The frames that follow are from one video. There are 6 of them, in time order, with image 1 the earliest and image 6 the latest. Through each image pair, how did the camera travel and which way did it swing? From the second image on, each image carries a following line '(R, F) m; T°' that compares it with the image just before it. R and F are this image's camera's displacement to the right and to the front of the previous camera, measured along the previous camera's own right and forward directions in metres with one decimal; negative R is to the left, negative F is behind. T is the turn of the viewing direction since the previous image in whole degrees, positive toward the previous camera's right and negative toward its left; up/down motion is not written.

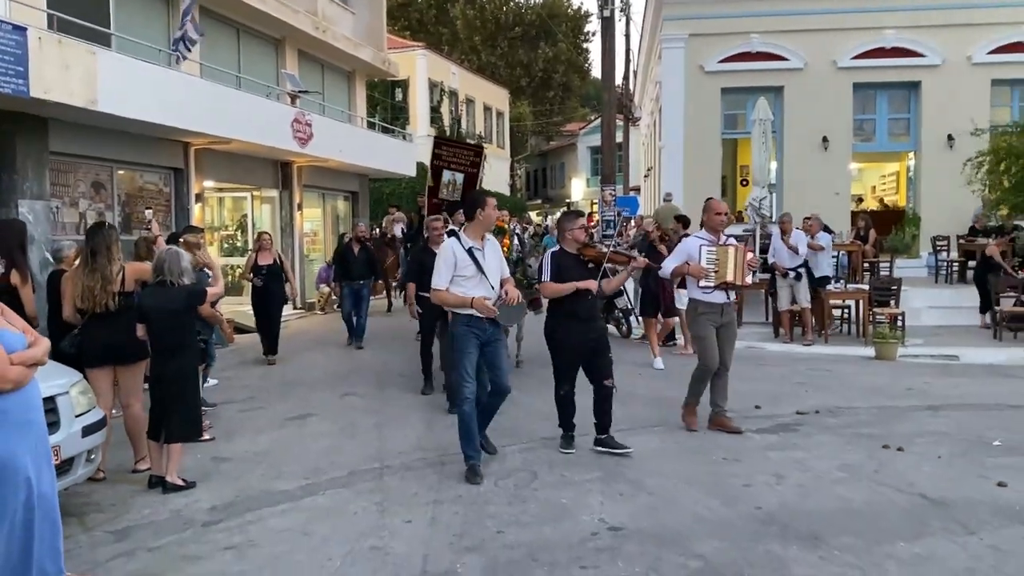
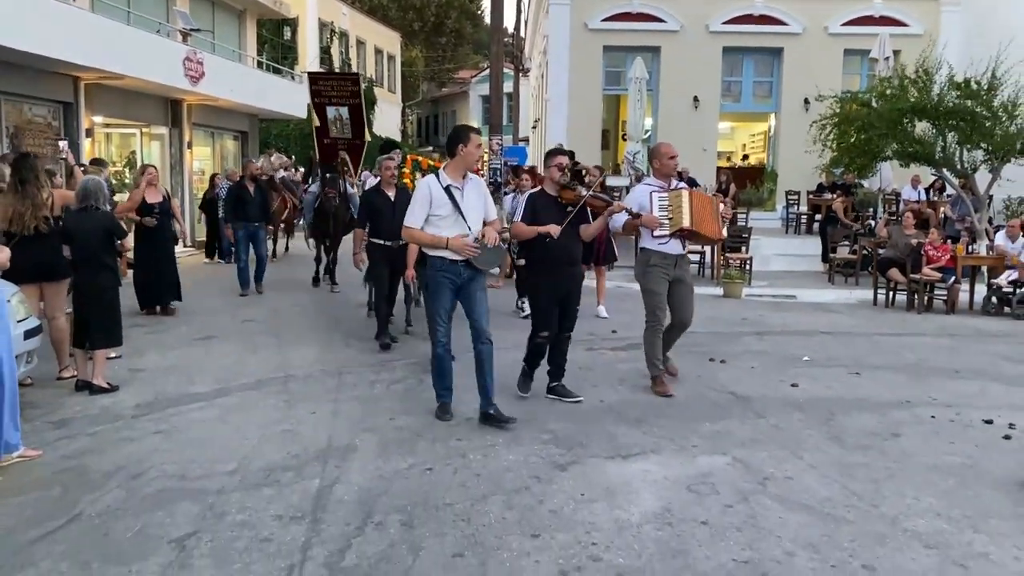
(0.0, -1.1) m; +7°
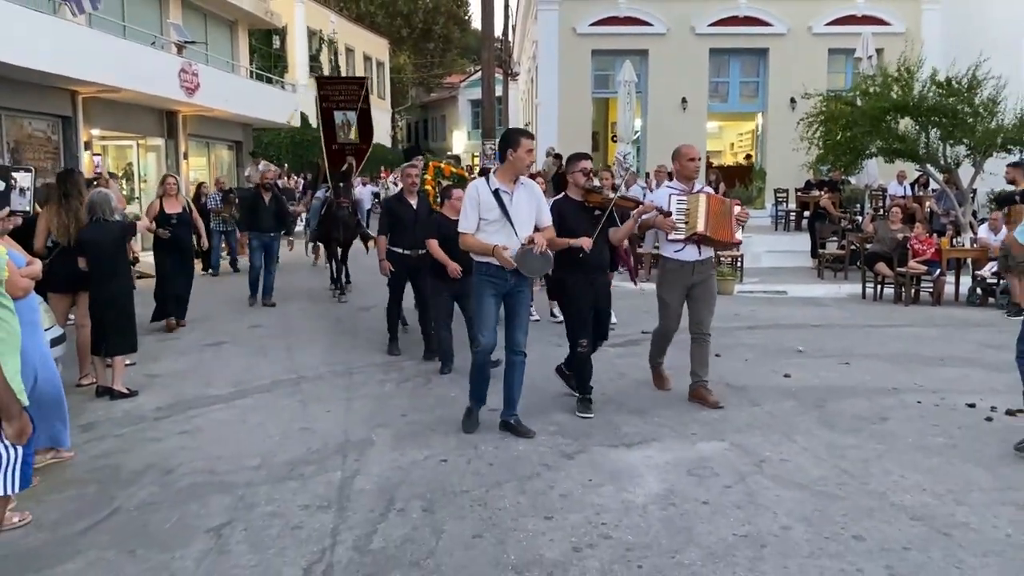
(-0.1, -0.3) m; +1°
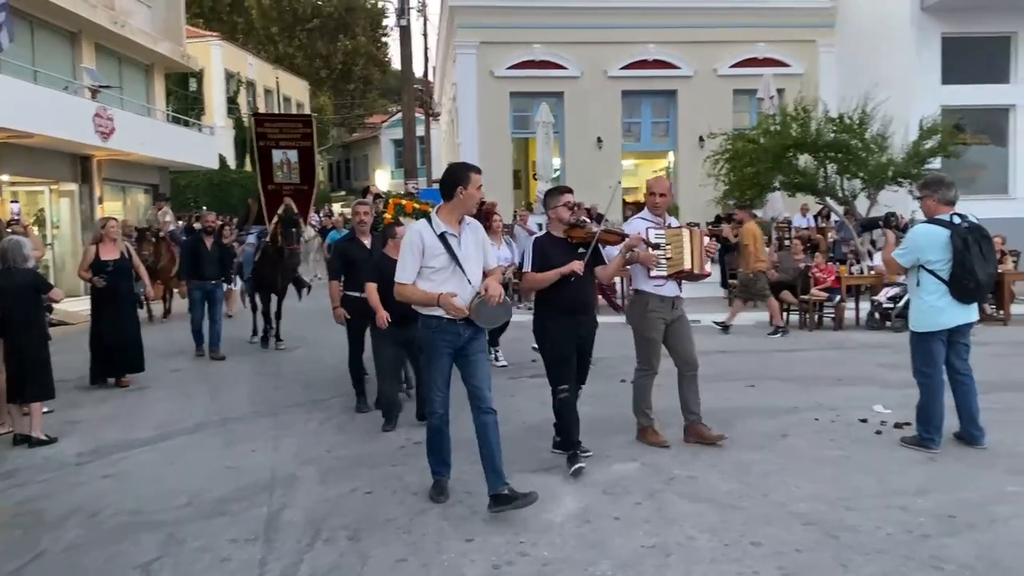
(0.0, -0.3) m; +5°
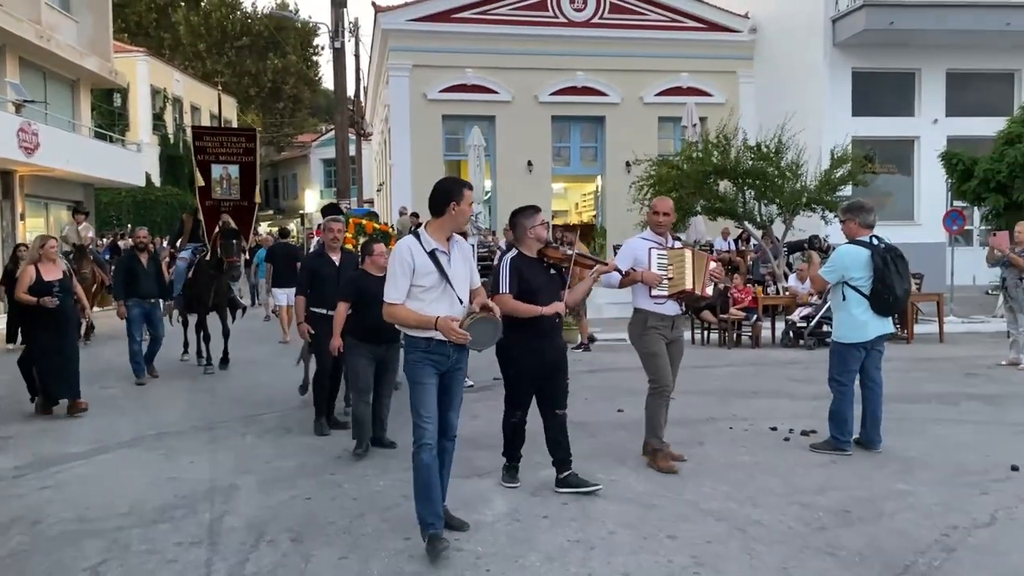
(0.0, -0.4) m; +5°
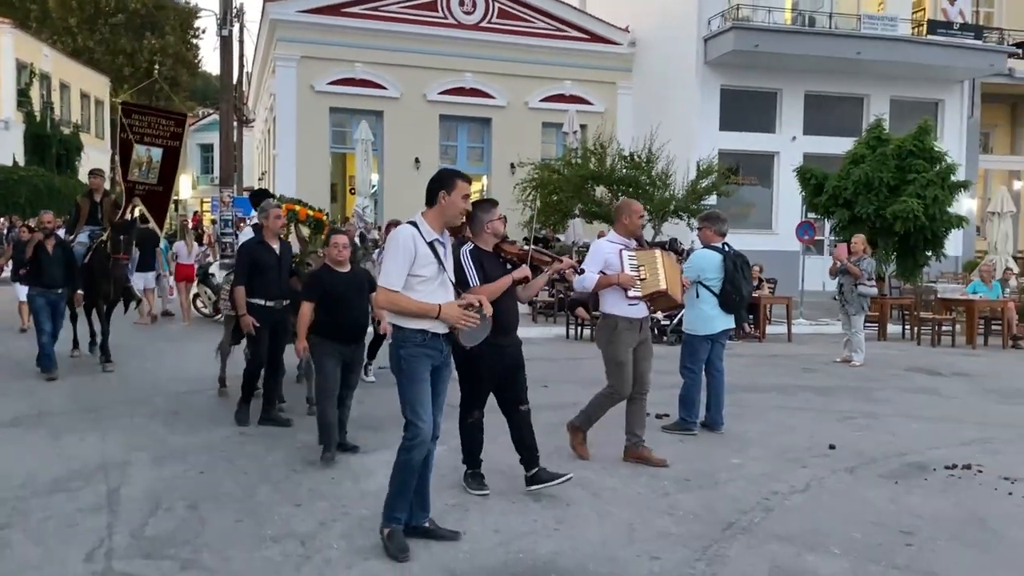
(0.0, -0.6) m; +8°
